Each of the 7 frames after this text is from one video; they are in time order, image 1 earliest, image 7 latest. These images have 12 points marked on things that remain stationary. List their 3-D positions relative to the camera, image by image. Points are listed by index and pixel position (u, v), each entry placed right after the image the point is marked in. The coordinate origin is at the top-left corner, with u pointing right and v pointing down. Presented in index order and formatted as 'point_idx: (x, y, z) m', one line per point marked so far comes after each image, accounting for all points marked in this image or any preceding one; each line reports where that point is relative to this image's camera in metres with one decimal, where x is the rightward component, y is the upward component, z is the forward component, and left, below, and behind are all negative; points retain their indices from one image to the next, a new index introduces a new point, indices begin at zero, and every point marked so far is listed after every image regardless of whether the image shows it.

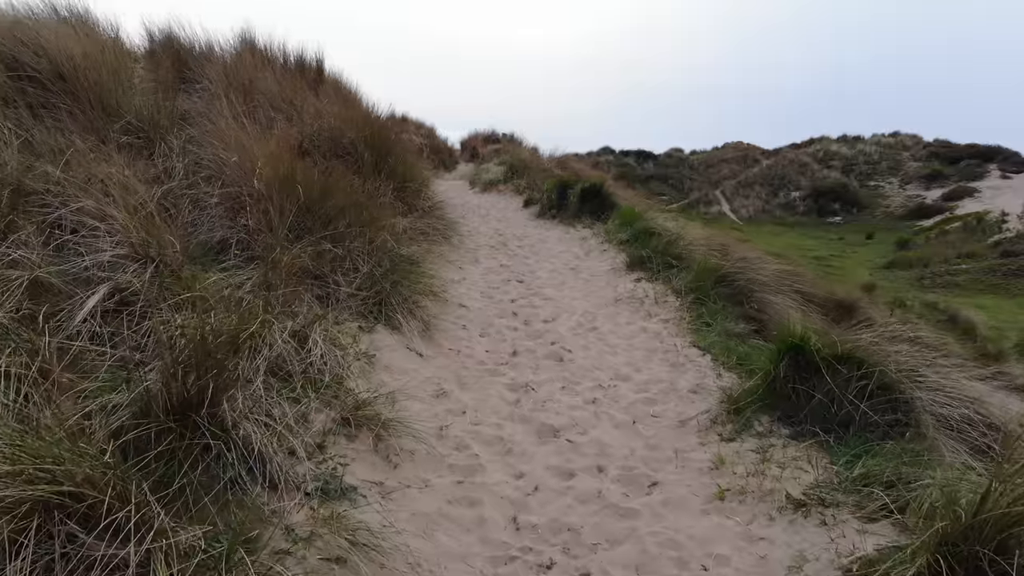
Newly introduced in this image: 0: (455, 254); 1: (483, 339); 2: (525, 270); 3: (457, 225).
0: (-0.5, +0.3, +6.3) m
1: (-0.2, -0.3, +4.3) m
2: (+0.1, +0.1, +6.1) m
3: (-0.5, +0.6, +7.6) m
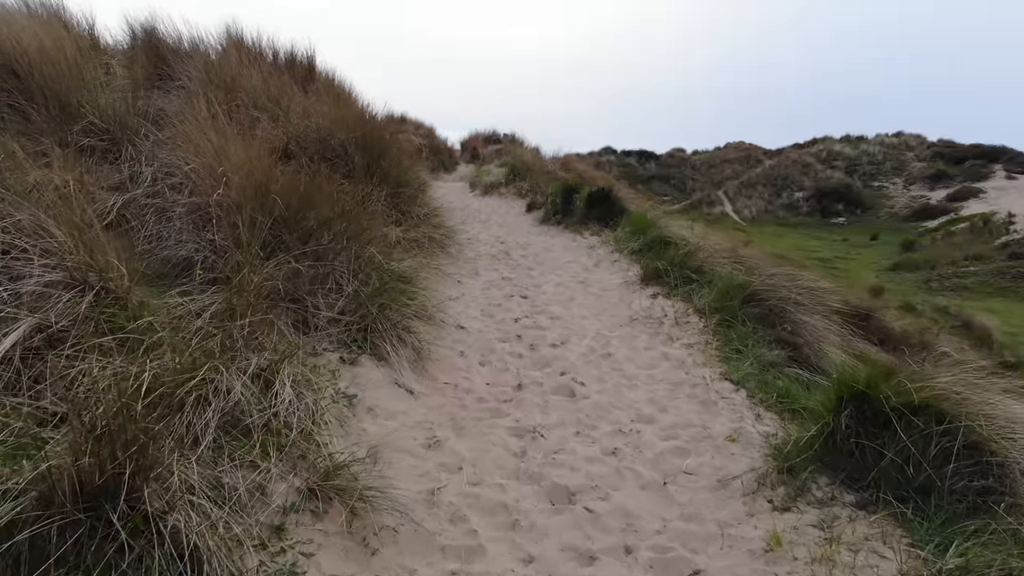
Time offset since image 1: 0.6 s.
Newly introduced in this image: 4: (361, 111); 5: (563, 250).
0: (-0.4, +0.2, +5.8) m
1: (-0.1, -0.4, +3.7) m
2: (+0.1, 0.0, +5.6) m
3: (-0.5, +0.5, +7.1) m
4: (-1.6, +1.8, +8.3) m
5: (+0.4, +0.3, +6.8) m
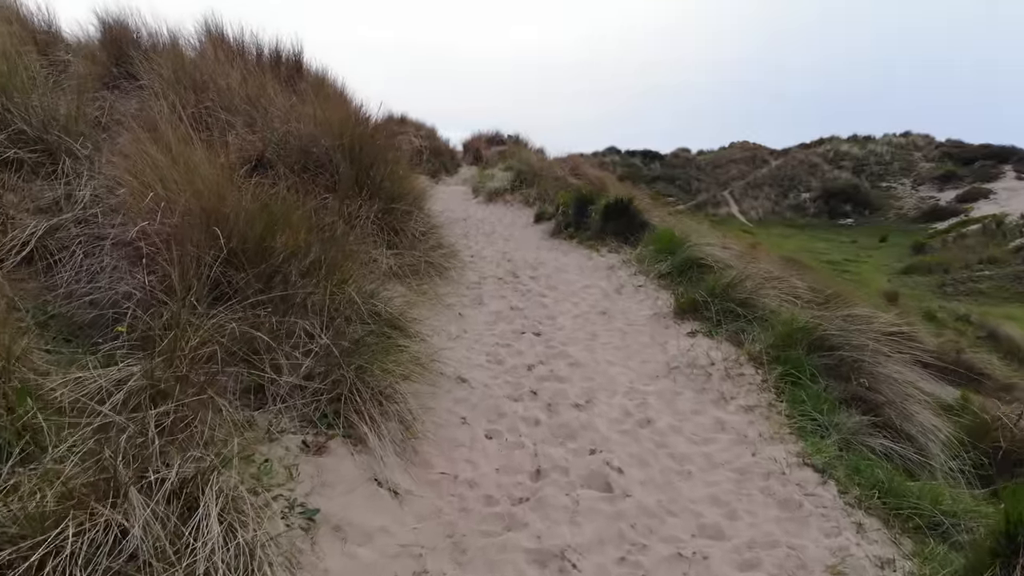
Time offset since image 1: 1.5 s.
0: (-0.4, 0.0, +5.0) m
1: (-0.1, -0.6, +2.9) m
2: (+0.2, -0.2, +4.8) m
3: (-0.4, +0.3, +6.3) m
4: (-1.5, +1.6, +7.5) m
5: (+0.5, +0.1, +6.0) m
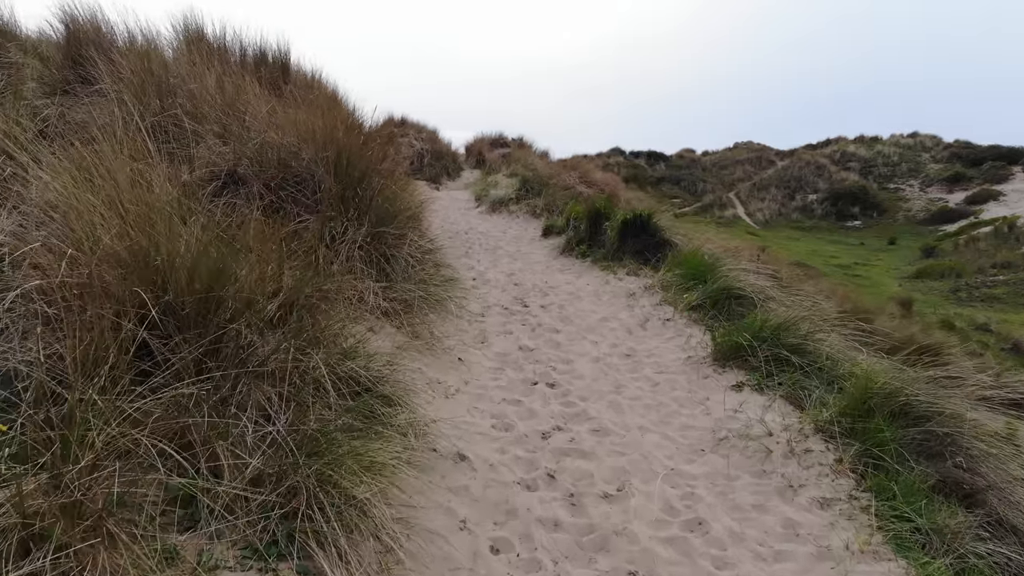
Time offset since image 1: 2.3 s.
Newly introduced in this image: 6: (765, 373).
0: (-0.3, -0.2, +4.3) m
1: (0.0, -0.8, +2.3) m
2: (+0.2, -0.4, +4.1) m
3: (-0.4, +0.1, +5.6) m
4: (-1.5, +1.4, +6.8) m
5: (+0.6, -0.1, +5.3) m
6: (+1.2, -0.4, +3.6) m
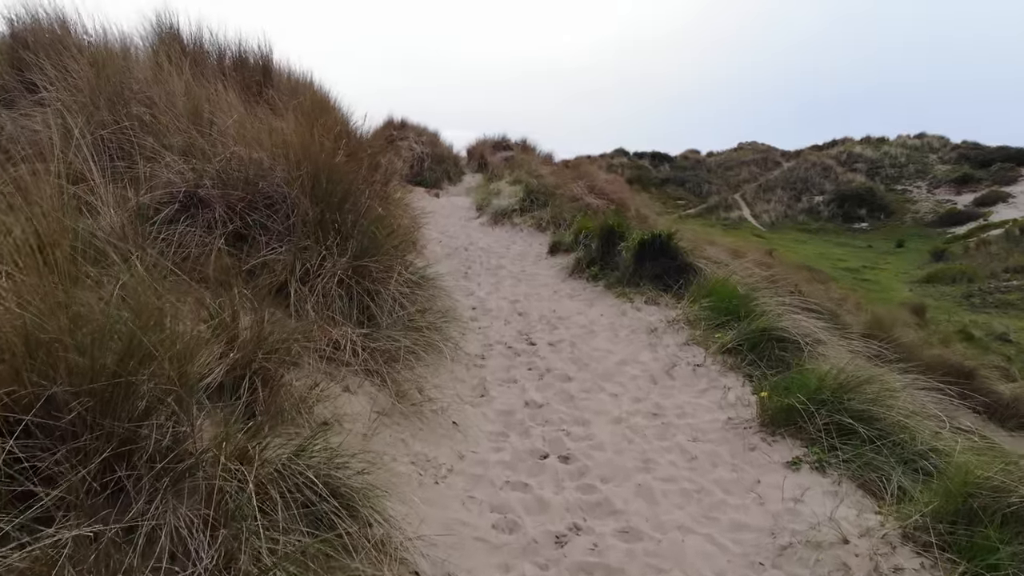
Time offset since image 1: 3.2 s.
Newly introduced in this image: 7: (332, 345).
0: (-0.3, -0.4, +3.6) m
1: (0.0, -1.0, +1.6) m
2: (+0.3, -0.6, +3.5) m
3: (-0.4, -0.1, +4.9) m
4: (-1.4, +1.2, +6.2) m
5: (+0.6, -0.3, +4.7) m
6: (+1.2, -0.6, +3.0) m
7: (-0.7, -0.2, +3.3) m
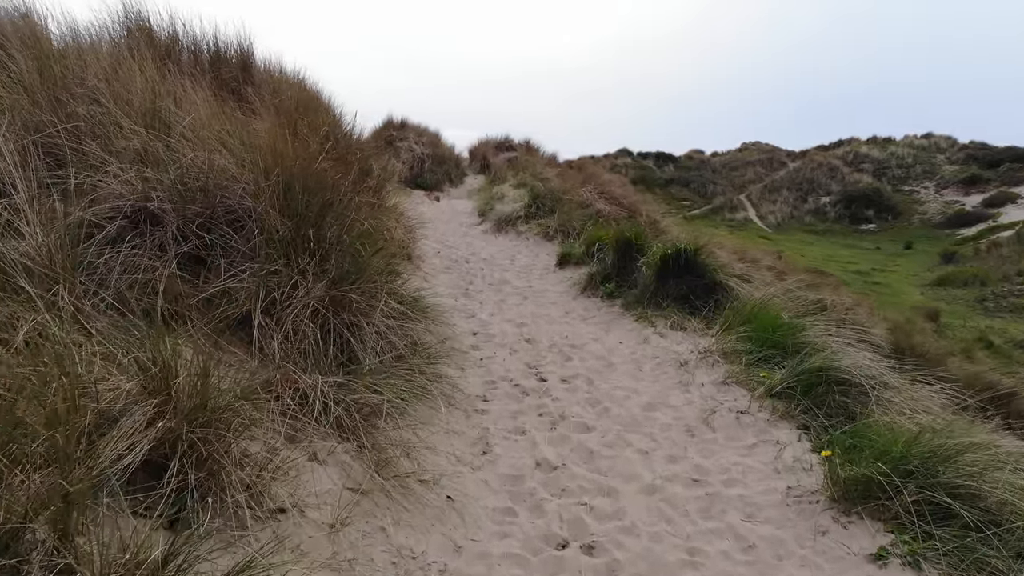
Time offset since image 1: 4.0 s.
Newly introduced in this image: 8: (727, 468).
0: (-0.3, -0.6, +3.0) m
1: (0.0, -1.1, +1.0) m
2: (+0.3, -0.7, +2.9) m
3: (-0.3, -0.2, +4.3) m
4: (-1.4, +1.1, +5.5) m
5: (+0.6, -0.4, +4.1) m
6: (+1.2, -0.7, +2.3) m
7: (-0.7, -0.4, +2.6) m
8: (+0.8, -0.7, +2.9) m
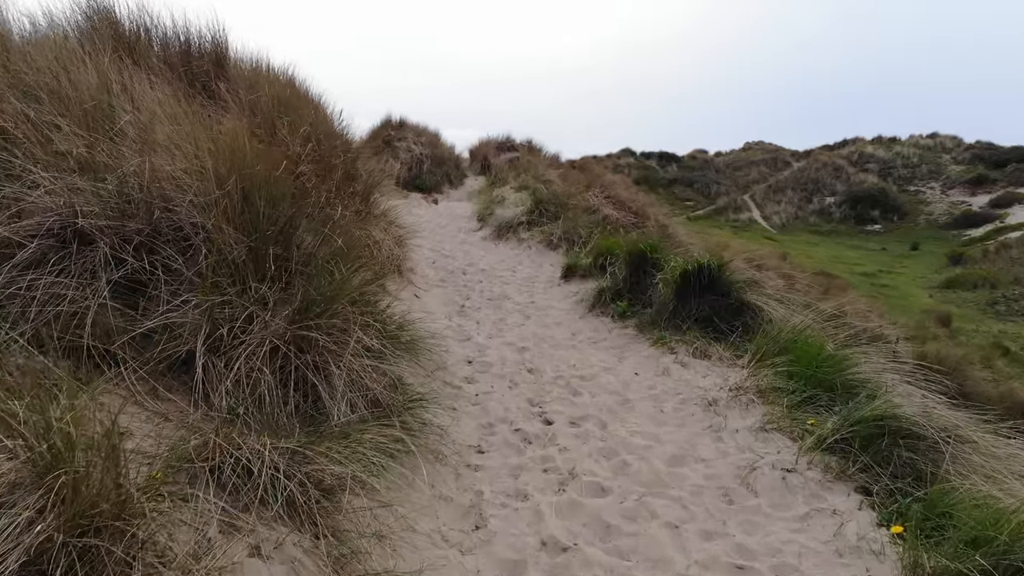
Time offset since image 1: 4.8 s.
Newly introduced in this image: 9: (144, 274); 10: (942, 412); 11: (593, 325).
0: (-0.3, -0.7, +2.4) m
1: (0.0, -1.2, +0.4) m
2: (+0.3, -0.8, +2.3) m
3: (-0.3, -0.4, +3.7) m
4: (-1.4, +1.0, +5.0) m
5: (+0.6, -0.5, +3.5) m
6: (+1.2, -0.9, +1.8) m
7: (-0.7, -0.5, +2.1) m
8: (+0.8, -0.8, +2.4) m
9: (-1.3, +0.1, +2.9) m
10: (+1.6, -0.4, +3.0) m
11: (+0.5, -0.2, +4.8) m
